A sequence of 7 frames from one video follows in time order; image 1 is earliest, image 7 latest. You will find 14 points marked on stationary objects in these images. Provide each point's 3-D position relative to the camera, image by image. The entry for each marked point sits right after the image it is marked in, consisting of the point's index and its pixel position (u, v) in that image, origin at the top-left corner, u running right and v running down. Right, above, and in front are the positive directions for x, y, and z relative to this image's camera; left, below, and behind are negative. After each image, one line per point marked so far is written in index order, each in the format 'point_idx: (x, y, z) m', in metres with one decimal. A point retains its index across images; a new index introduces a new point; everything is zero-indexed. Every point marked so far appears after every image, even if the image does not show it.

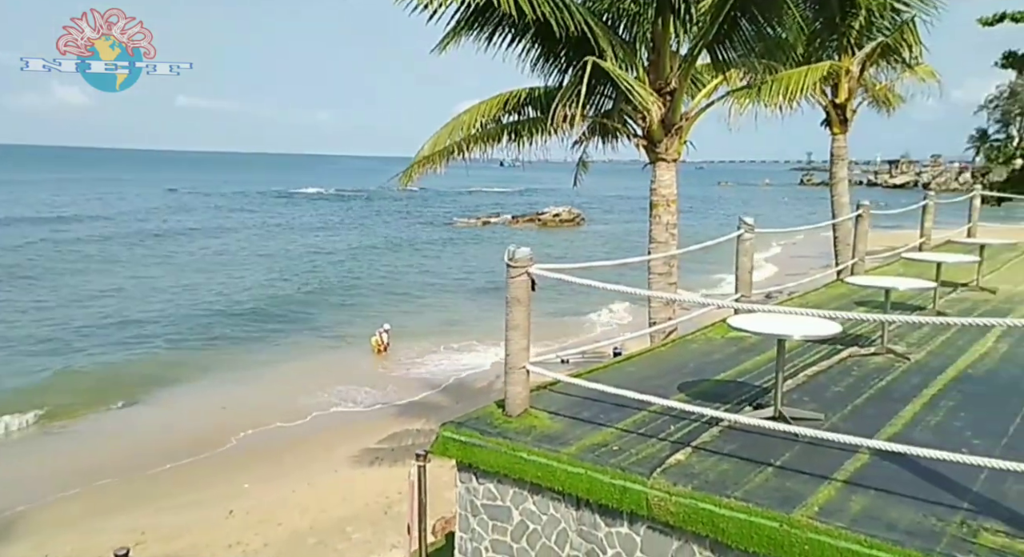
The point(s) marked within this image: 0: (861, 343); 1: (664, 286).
0: (+2.7, -0.5, +6.1) m
1: (+1.6, -0.1, +8.1) m
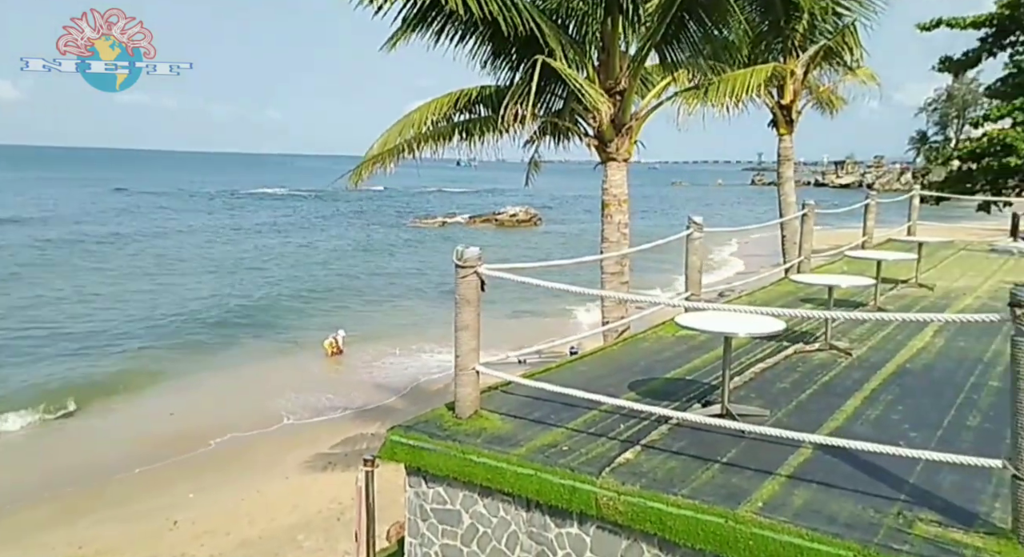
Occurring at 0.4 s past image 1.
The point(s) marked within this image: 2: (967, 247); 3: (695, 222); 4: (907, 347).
0: (+2.3, -0.5, +6.3) m
1: (+1.1, -0.1, +8.2) m
2: (+7.5, +0.5, +13.0) m
3: (+1.6, +0.5, +6.8) m
4: (+3.1, -0.5, +6.1) m
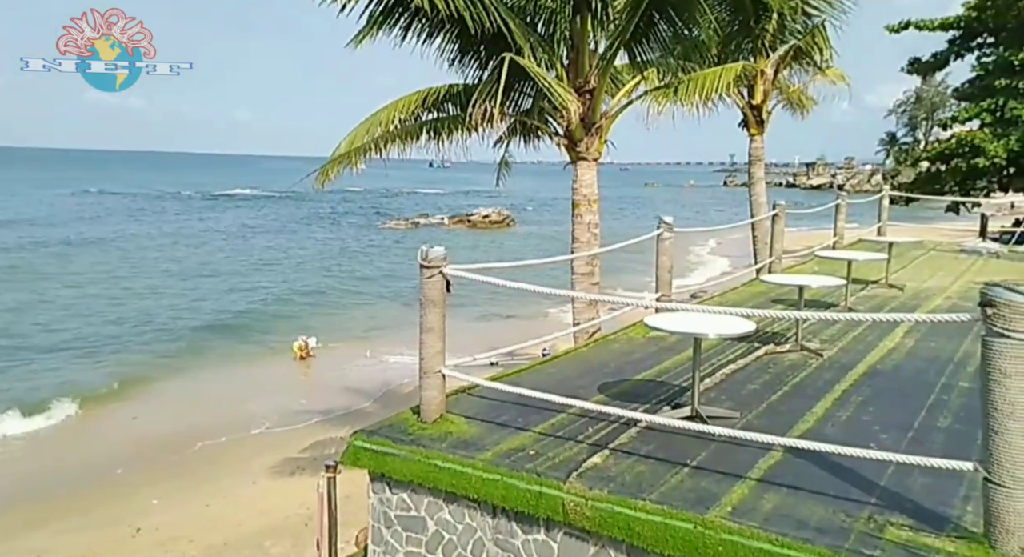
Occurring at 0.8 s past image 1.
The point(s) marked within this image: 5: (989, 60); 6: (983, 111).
0: (+2.1, -0.5, +6.2) m
1: (+0.8, -0.1, +8.1) m
2: (+7.1, +0.5, +13.1) m
3: (+1.3, +0.5, +6.8) m
4: (+2.8, -0.5, +6.1) m
5: (+9.6, +4.2, +15.7) m
6: (+9.2, +3.2, +15.3) m
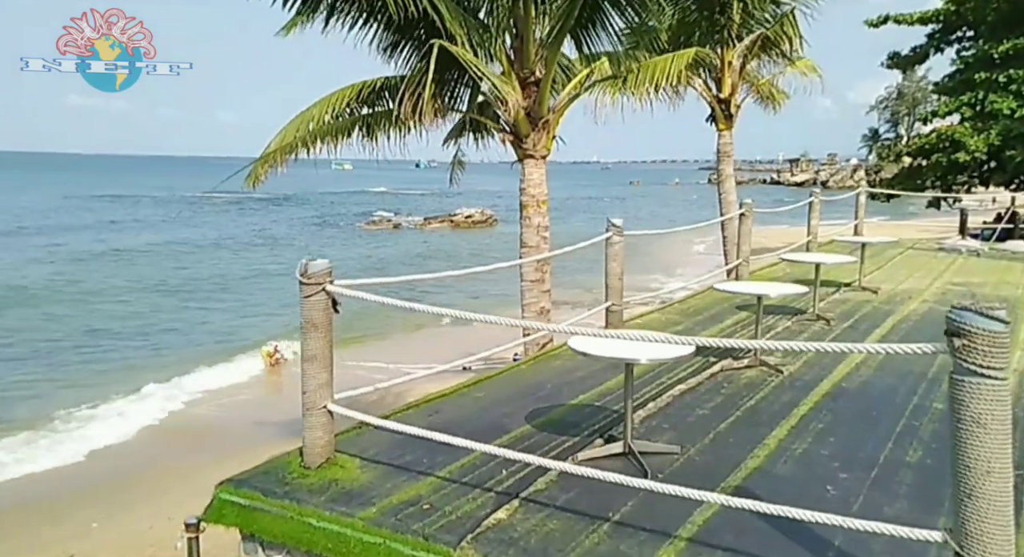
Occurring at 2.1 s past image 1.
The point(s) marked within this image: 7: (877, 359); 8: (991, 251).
0: (+1.6, -0.6, +5.6) m
1: (+0.2, -0.1, +7.5) m
2: (+6.4, +0.5, +12.6) m
3: (+0.8, +0.4, +6.2) m
4: (+2.3, -0.6, +5.5) m
5: (+8.9, +4.3, +15.2) m
6: (+8.5, +3.3, +14.8) m
7: (+2.6, -0.6, +5.6) m
8: (+7.2, +0.4, +11.8) m
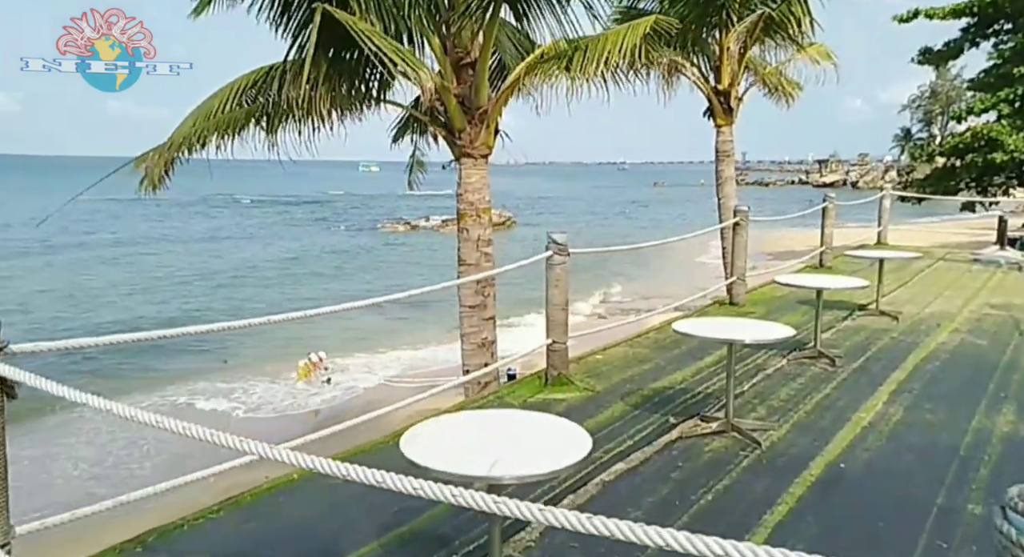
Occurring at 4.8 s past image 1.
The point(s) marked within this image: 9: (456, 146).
0: (+1.0, -0.7, +4.3) m
1: (-0.3, -0.3, +6.2) m
2: (+6.1, +0.3, +11.1) m
3: (+0.3, +0.2, +4.9) m
4: (+1.8, -0.8, +4.2) m
5: (+8.7, +4.0, +13.6) m
6: (+8.2, +3.0, +13.2) m
7: (+2.0, -0.8, +4.2) m
8: (+6.9, +0.2, +10.3) m
9: (-0.4, +1.0, +5.9) m
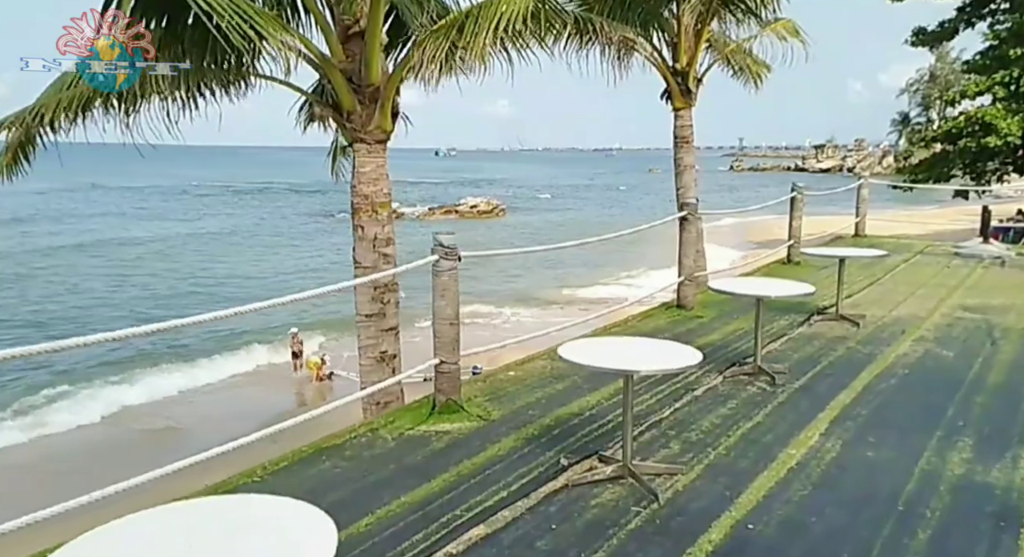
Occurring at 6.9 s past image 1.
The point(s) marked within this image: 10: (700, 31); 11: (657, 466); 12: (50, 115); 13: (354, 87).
0: (+0.4, -0.8, +3.6) m
1: (-0.9, -0.4, +5.5) m
2: (+5.4, +0.4, +10.4) m
3: (-0.4, +0.2, +4.1) m
4: (+1.1, -0.8, +3.5) m
5: (+8.0, +4.2, +12.9) m
6: (+7.6, +3.2, +12.5) m
7: (+1.4, -0.8, +3.5) m
8: (+6.2, +0.3, +9.6) m
9: (-1.1, +1.0, +5.1) m
10: (+2.0, +2.7, +8.5) m
11: (+0.7, -0.8, +3.5) m
12: (-3.0, +1.0, +5.1) m
13: (-1.0, +1.2, +5.0) m
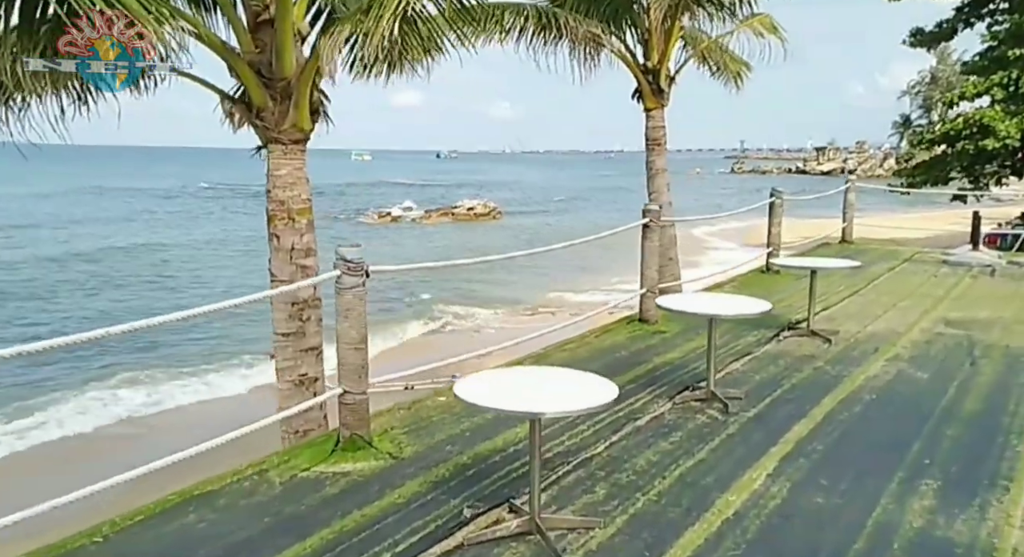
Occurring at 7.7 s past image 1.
0: (0.0, -0.9, +3.1) m
1: (-1.3, -0.5, +5.0) m
2: (+5.0, +0.3, +9.9) m
3: (-0.8, +0.1, +3.7) m
4: (+0.7, -0.9, +3.0) m
5: (+7.6, +4.0, +12.4) m
6: (+7.2, +3.0, +12.0) m
7: (+1.0, -0.9, +3.1) m
8: (+5.8, +0.2, +9.1) m
9: (-1.5, +0.9, +4.7) m
10: (+1.6, +2.6, +8.0) m
11: (+0.3, -0.9, +3.1) m
12: (-3.4, +0.9, +4.6) m
13: (-1.4, +1.1, +4.5) m
